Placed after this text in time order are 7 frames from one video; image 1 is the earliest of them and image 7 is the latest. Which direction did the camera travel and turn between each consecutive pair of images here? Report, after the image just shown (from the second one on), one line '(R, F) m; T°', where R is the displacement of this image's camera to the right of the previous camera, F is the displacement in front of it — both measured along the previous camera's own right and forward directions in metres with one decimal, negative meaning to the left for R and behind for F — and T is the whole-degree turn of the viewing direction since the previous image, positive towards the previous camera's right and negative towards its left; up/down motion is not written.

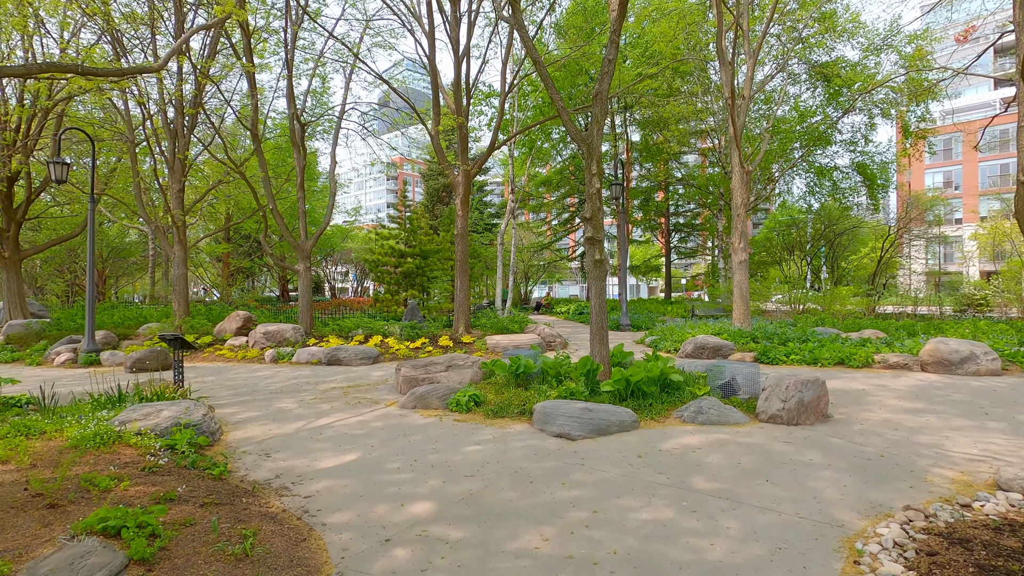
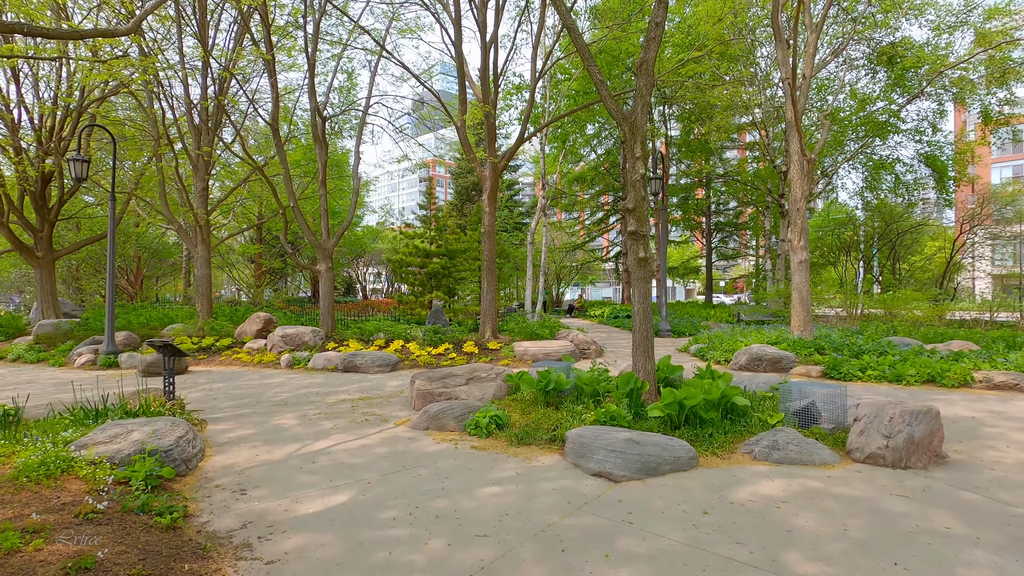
(0.0, +0.9) m; -4°
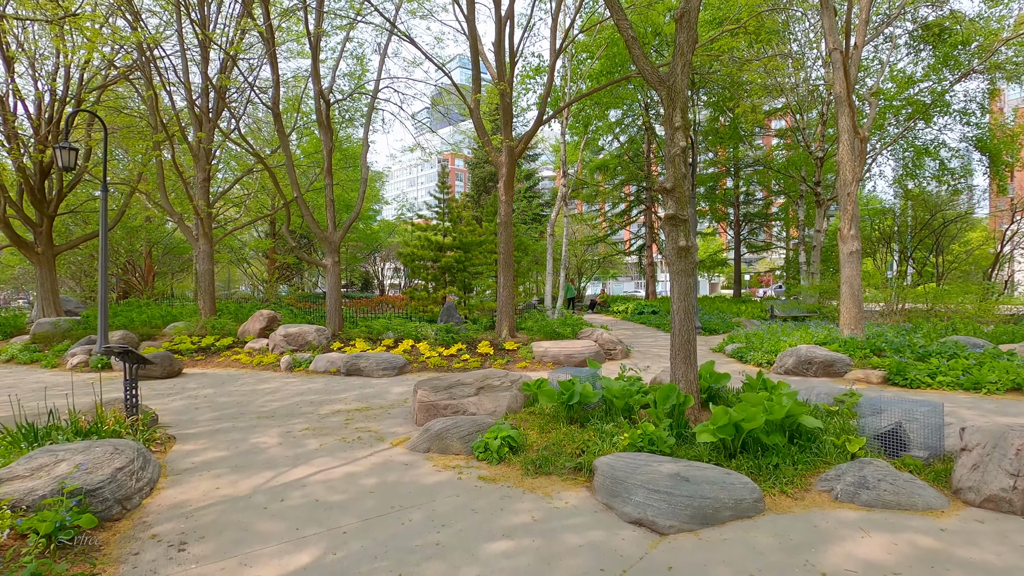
(0.0, +0.9) m; -2°
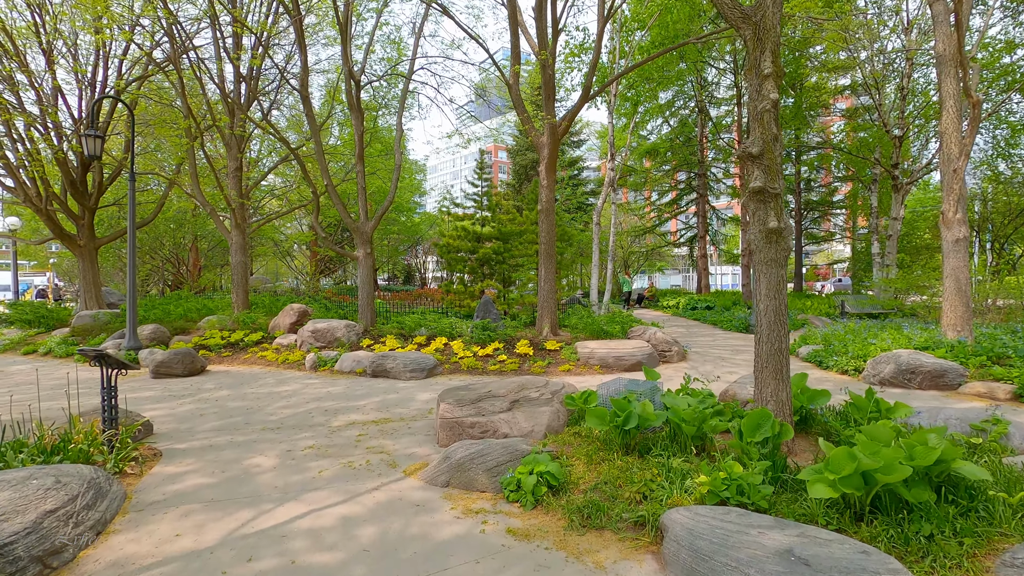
(0.0, +1.0) m; -5°
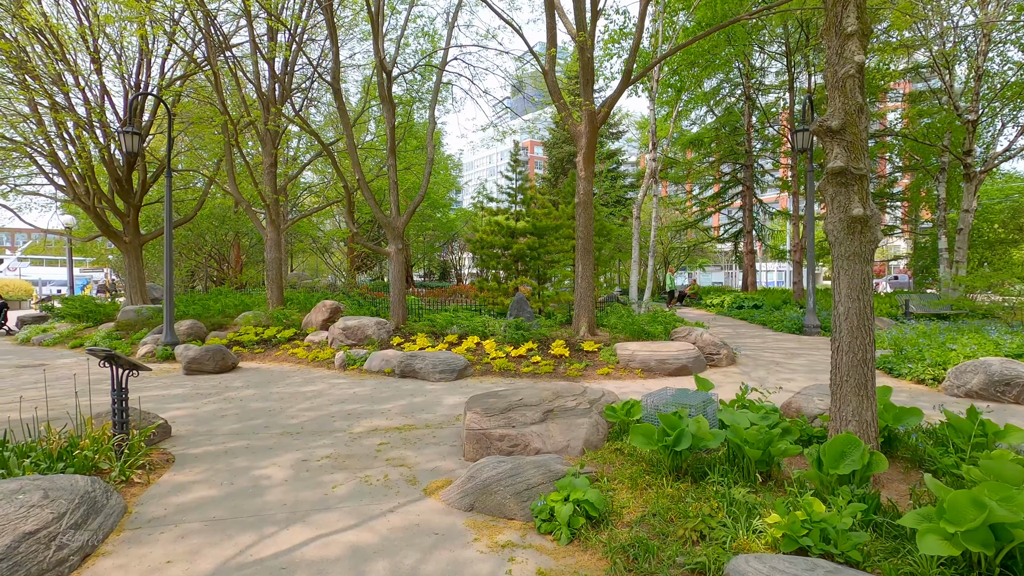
(0.0, +0.5) m; -4°
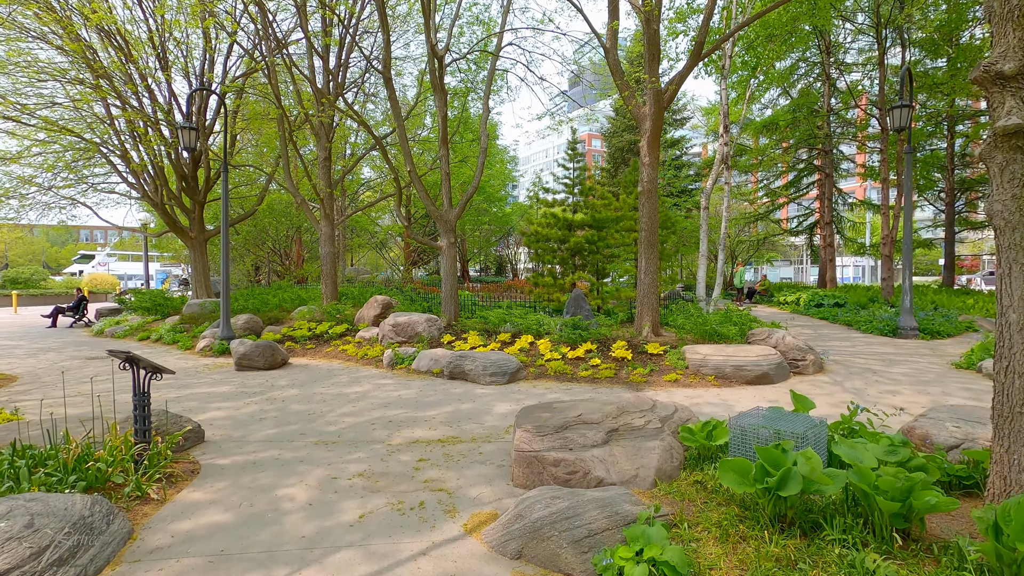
(0.0, +0.6) m; -6°
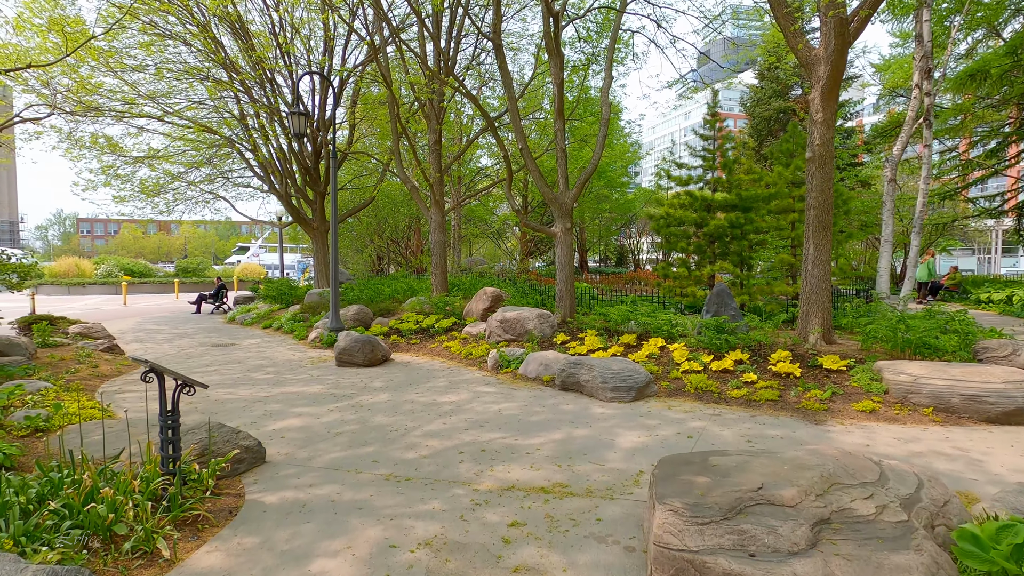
(-0.1, +1.3) m; -13°
